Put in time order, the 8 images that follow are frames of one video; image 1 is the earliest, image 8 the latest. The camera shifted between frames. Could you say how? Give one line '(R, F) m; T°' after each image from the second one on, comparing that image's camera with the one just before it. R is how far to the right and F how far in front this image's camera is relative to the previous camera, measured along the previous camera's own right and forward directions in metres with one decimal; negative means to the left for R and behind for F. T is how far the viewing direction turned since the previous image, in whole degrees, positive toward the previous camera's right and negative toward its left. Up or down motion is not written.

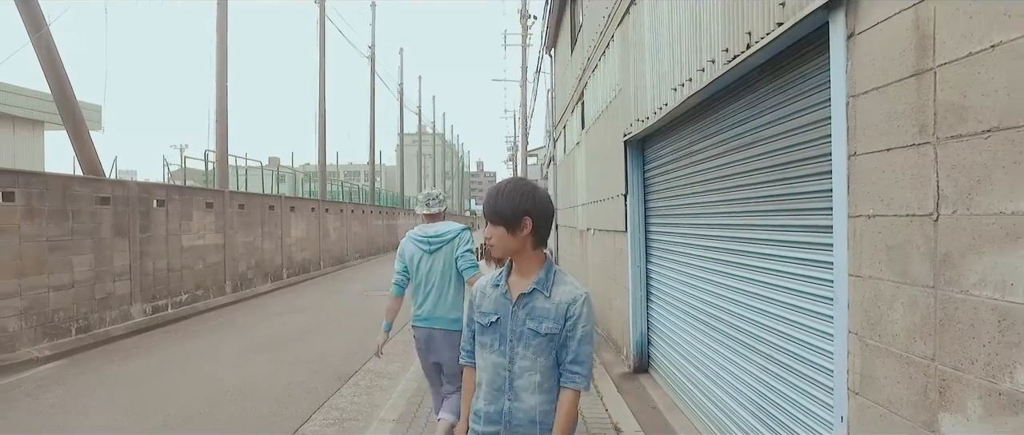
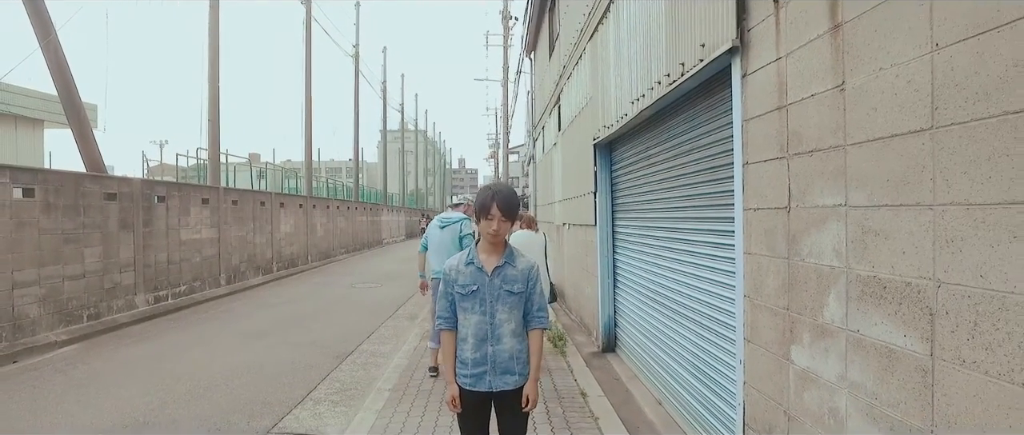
(0.0, -0.7) m; +2°
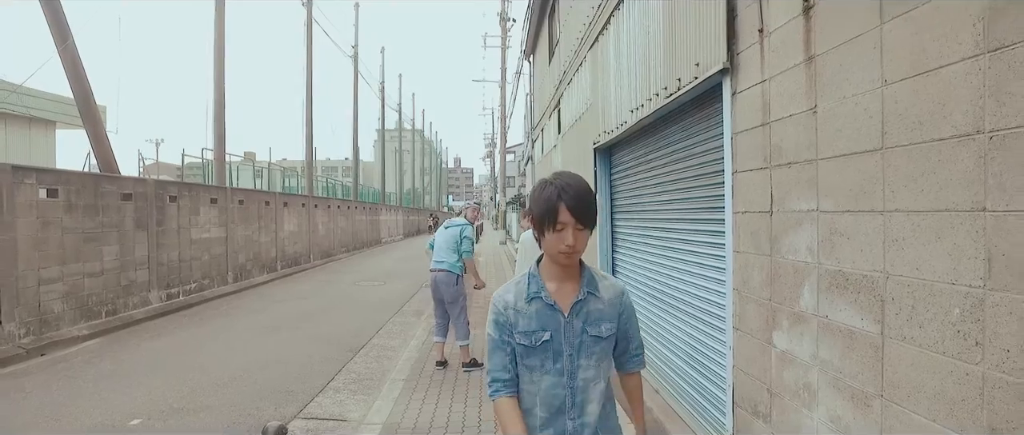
(-0.1, -0.4) m; 0°
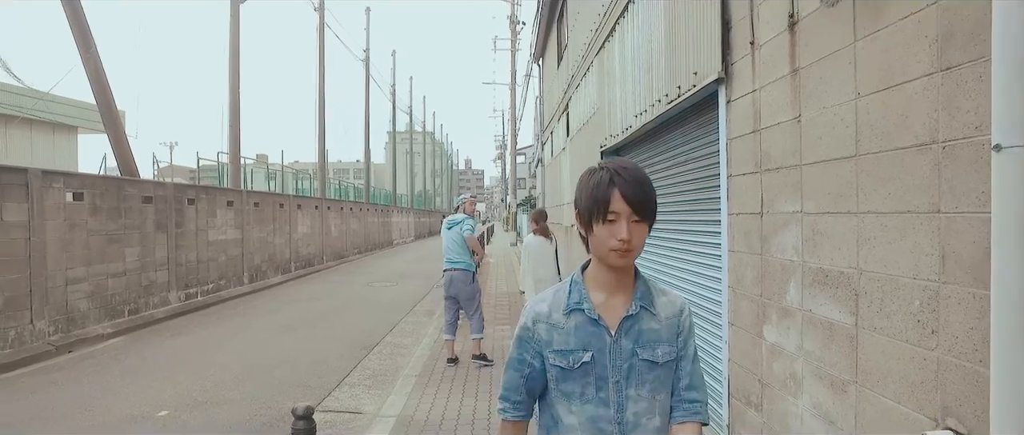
(0.0, -0.2) m; -1°
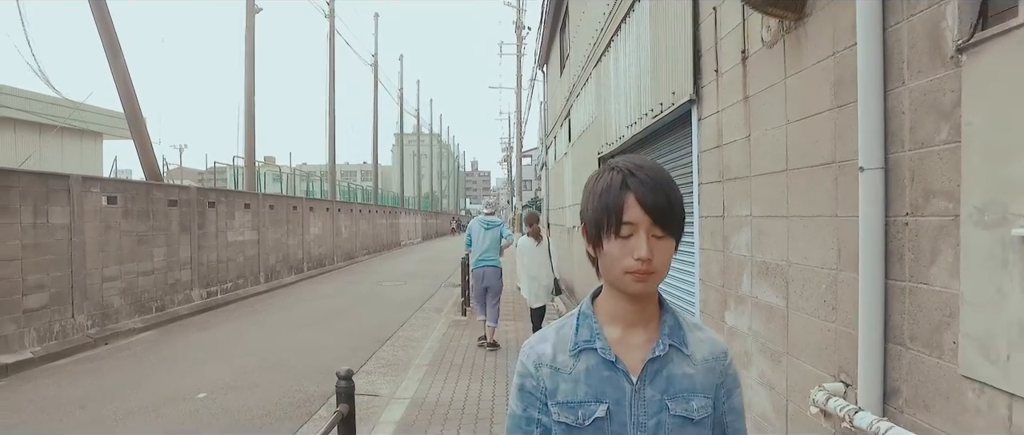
(0.0, -0.5) m; -1°
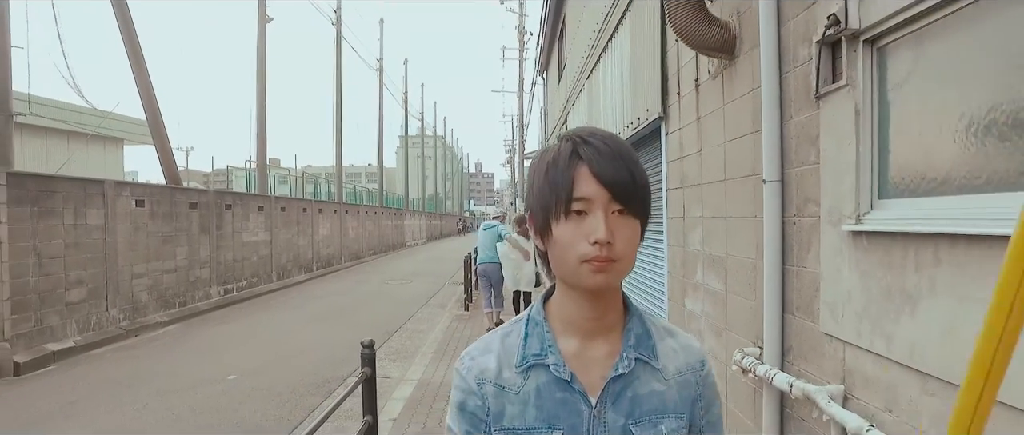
(+0.1, -0.6) m; 0°
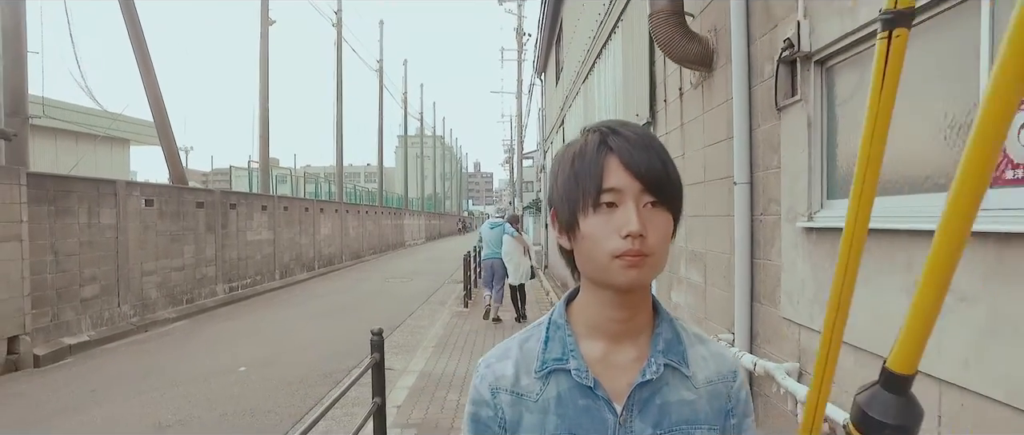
(0.0, -0.3) m; 0°
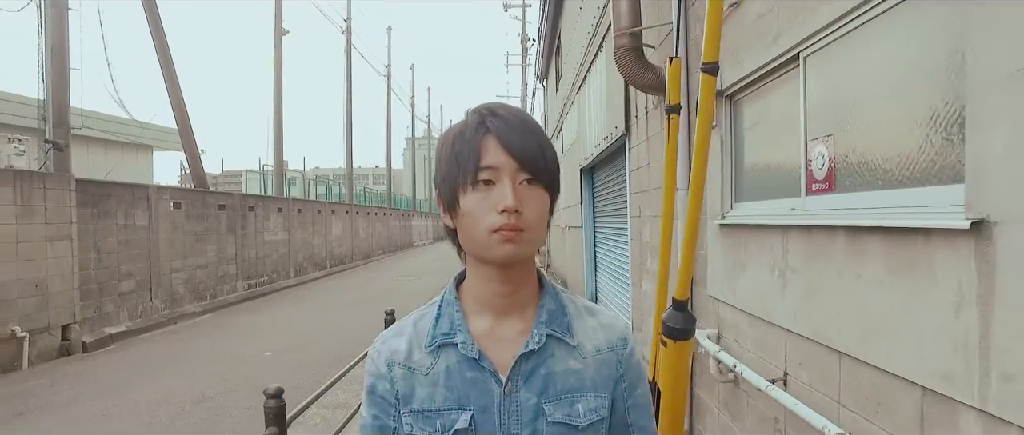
(+0.1, -0.7) m; -1°
